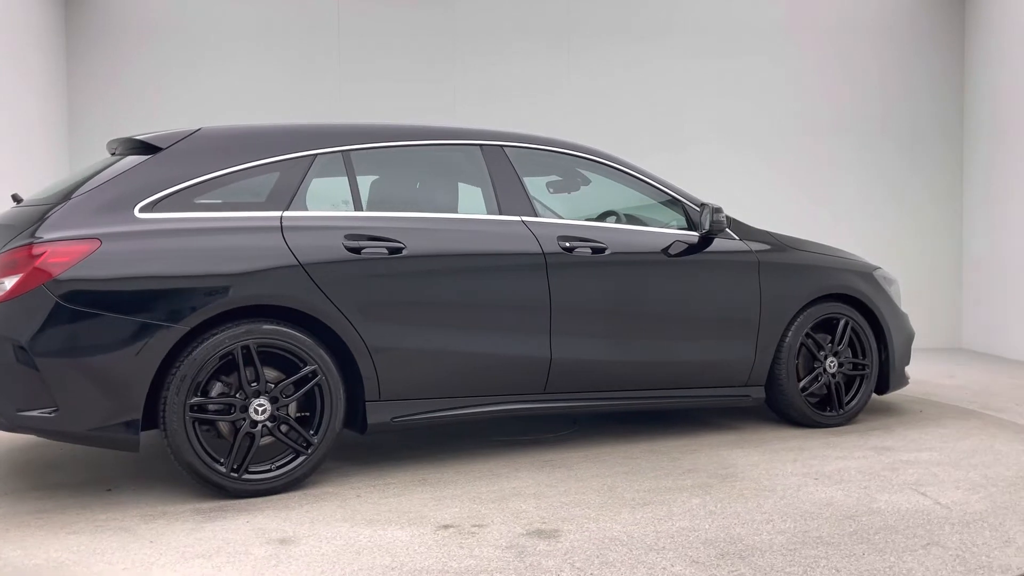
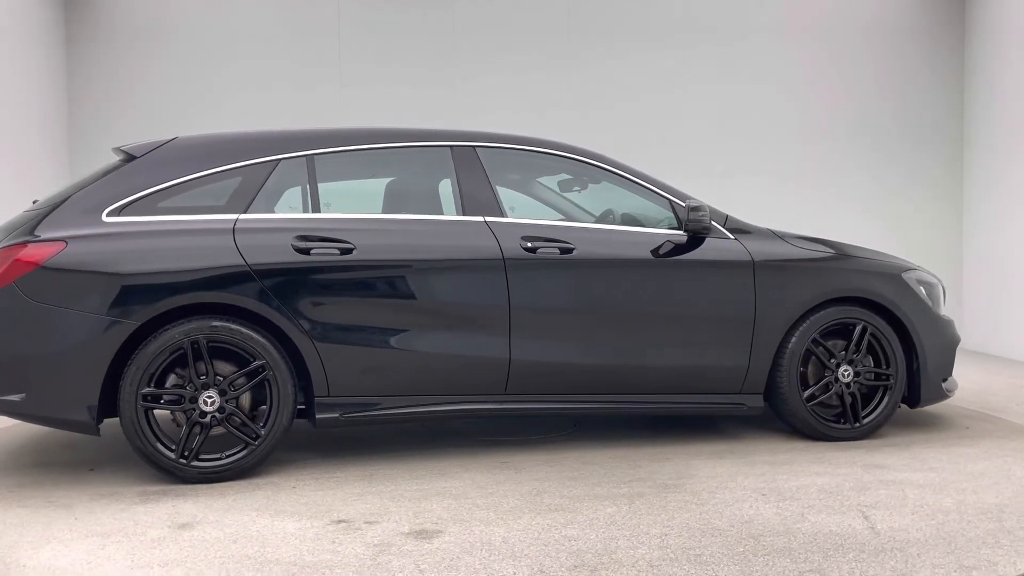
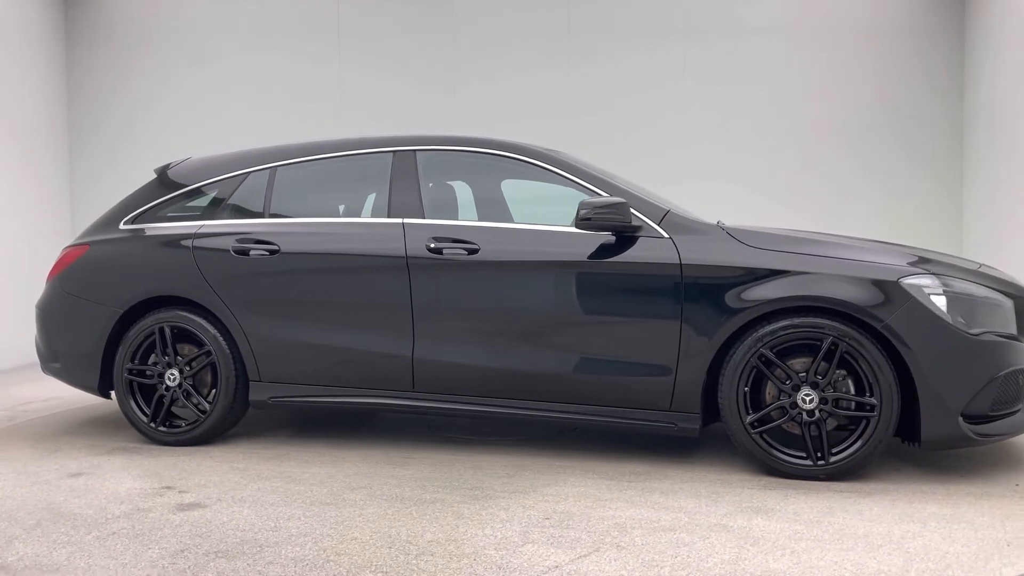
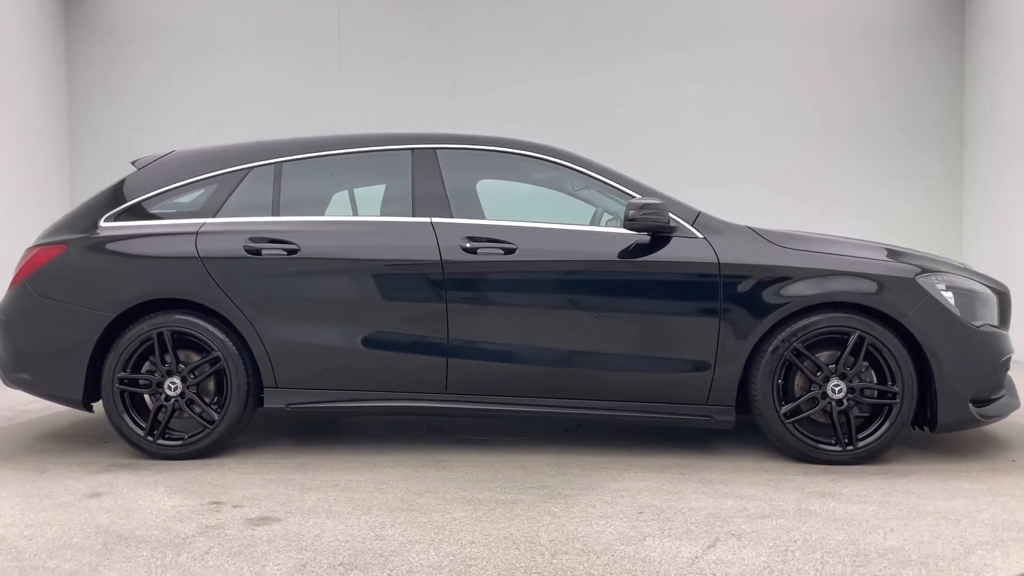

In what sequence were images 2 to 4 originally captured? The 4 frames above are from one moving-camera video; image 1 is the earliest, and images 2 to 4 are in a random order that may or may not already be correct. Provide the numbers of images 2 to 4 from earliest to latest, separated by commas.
2, 4, 3
